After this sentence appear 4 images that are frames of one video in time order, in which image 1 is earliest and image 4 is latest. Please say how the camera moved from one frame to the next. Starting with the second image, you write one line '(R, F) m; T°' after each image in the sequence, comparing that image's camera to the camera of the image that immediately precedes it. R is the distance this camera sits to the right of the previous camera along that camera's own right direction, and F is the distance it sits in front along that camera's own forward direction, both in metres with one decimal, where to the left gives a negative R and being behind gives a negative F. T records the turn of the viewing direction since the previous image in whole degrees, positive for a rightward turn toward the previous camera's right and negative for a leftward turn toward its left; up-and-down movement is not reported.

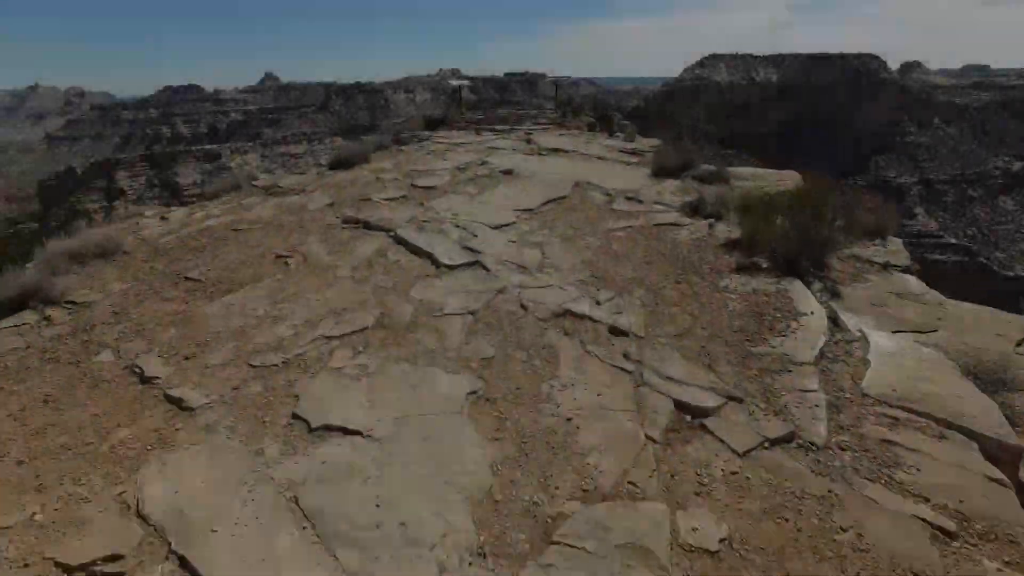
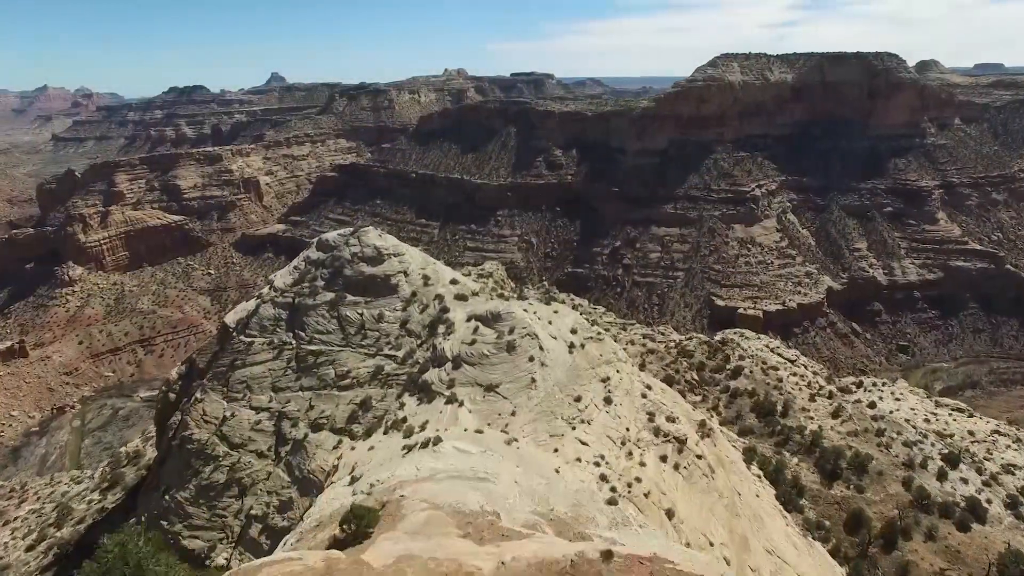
(-0.1, +9.1) m; -1°
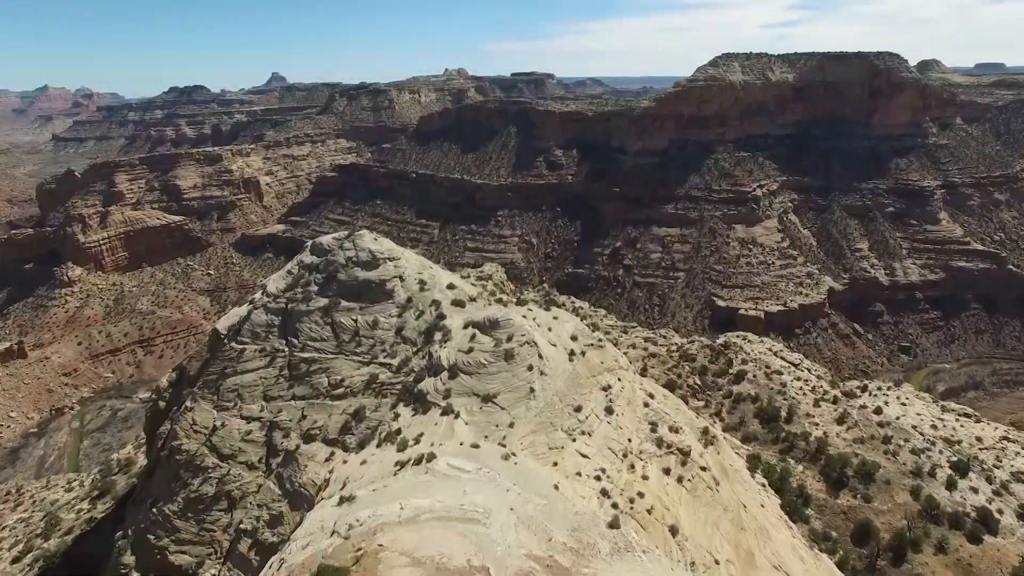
(+0.1, +1.0) m; 0°
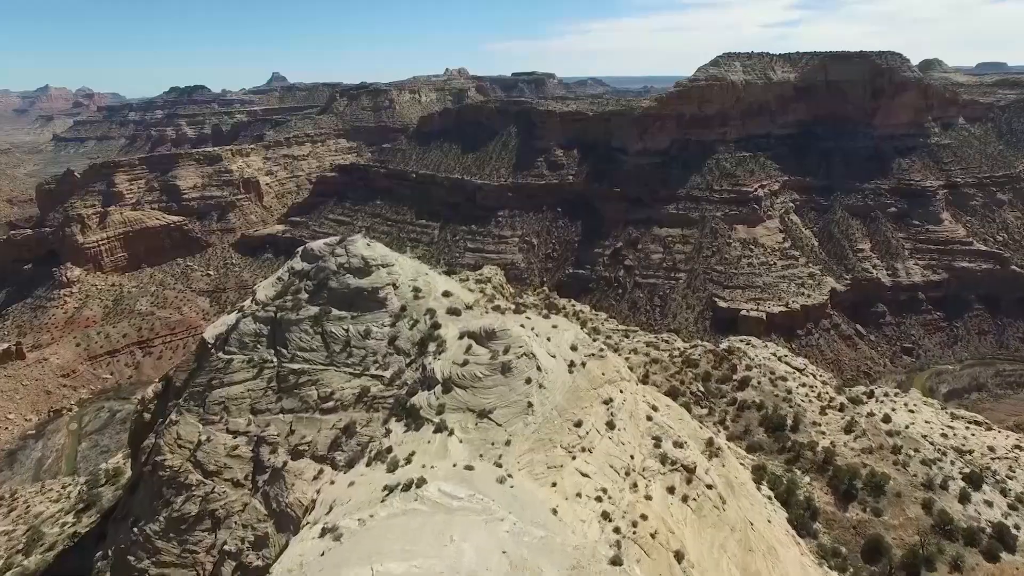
(+0.2, +1.3) m; 0°
